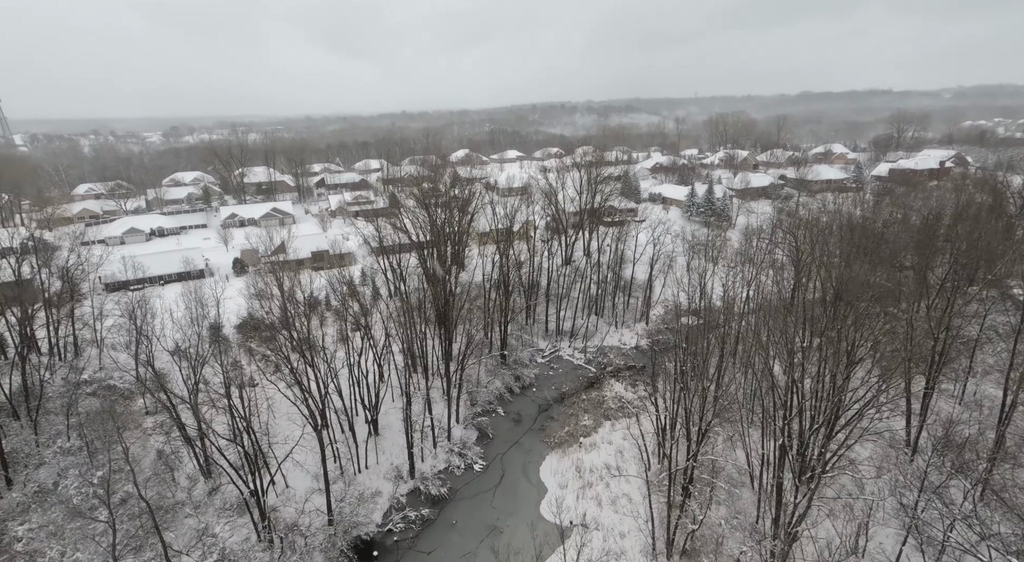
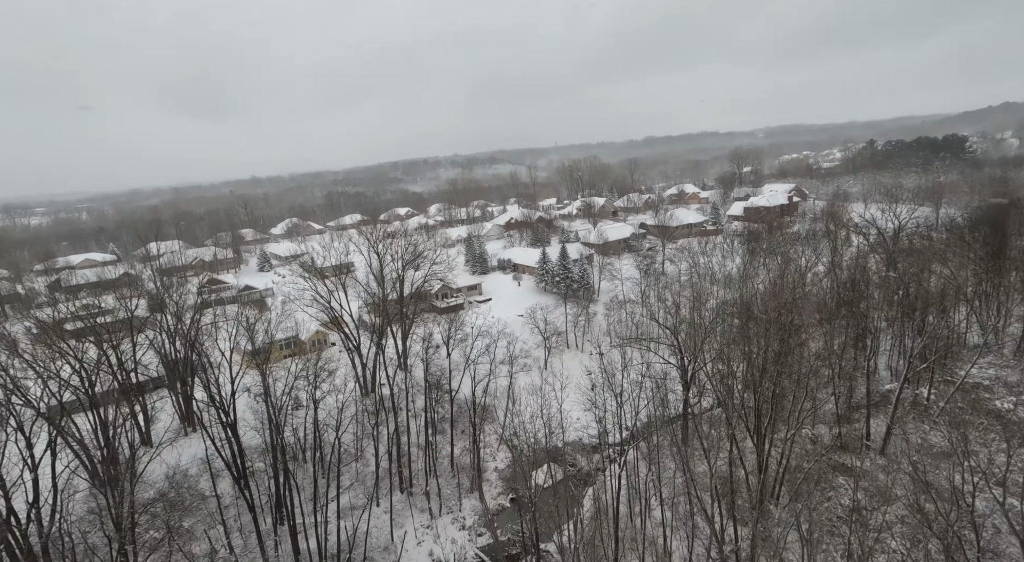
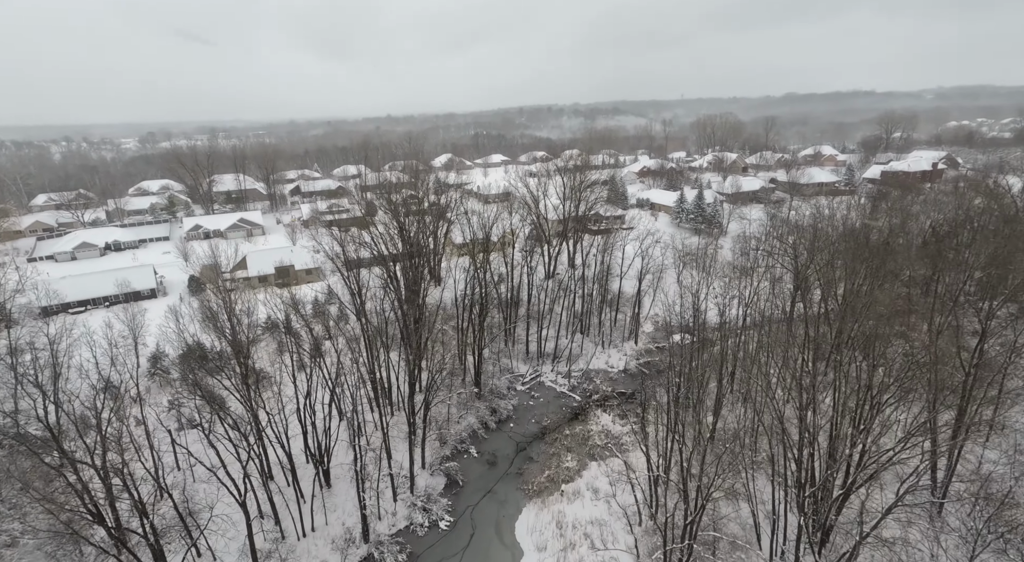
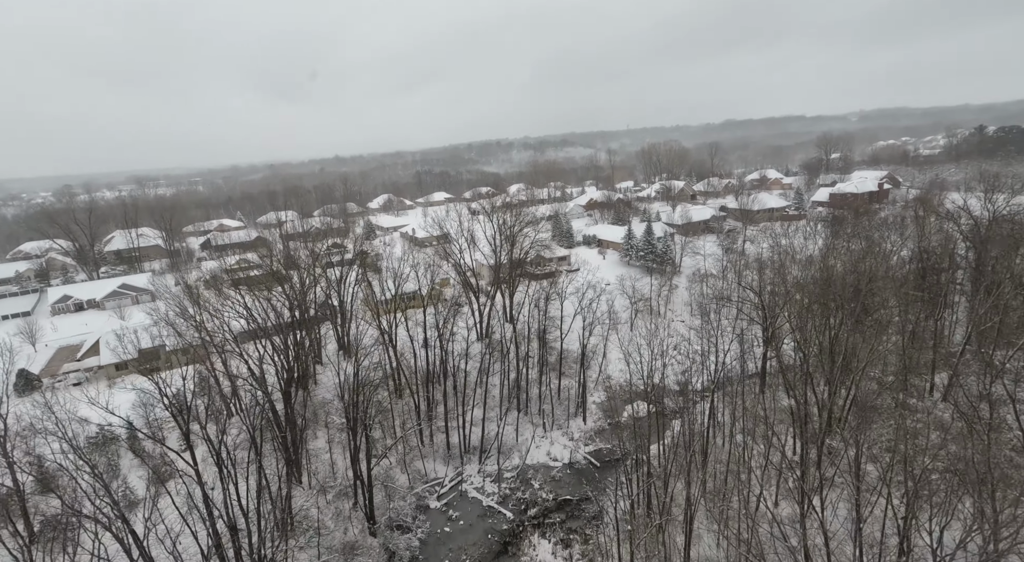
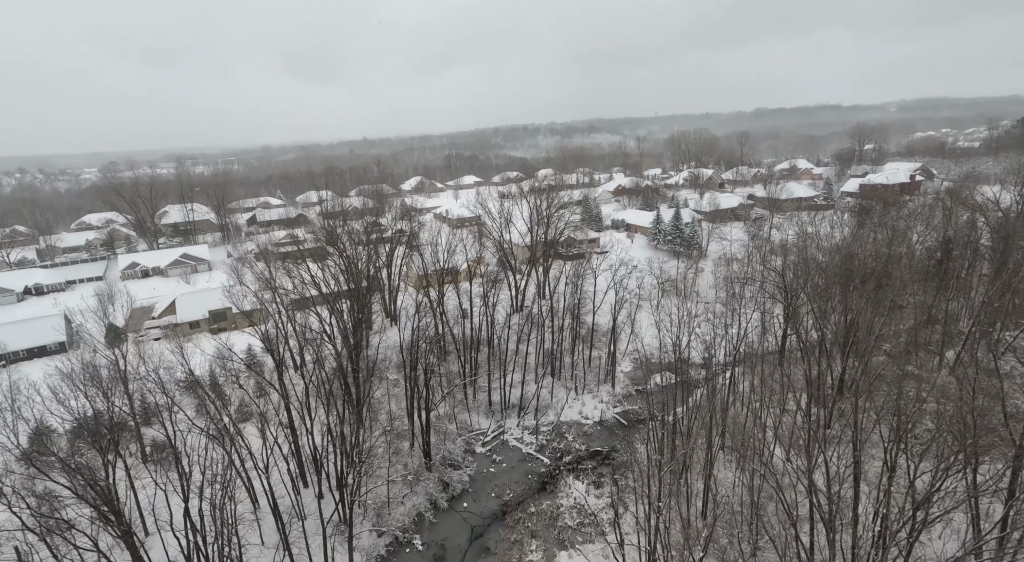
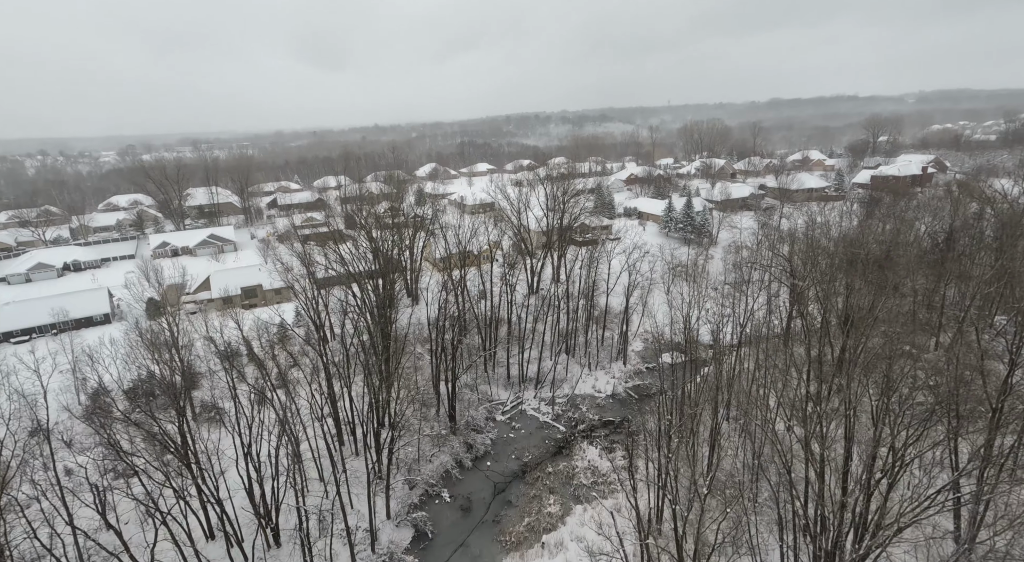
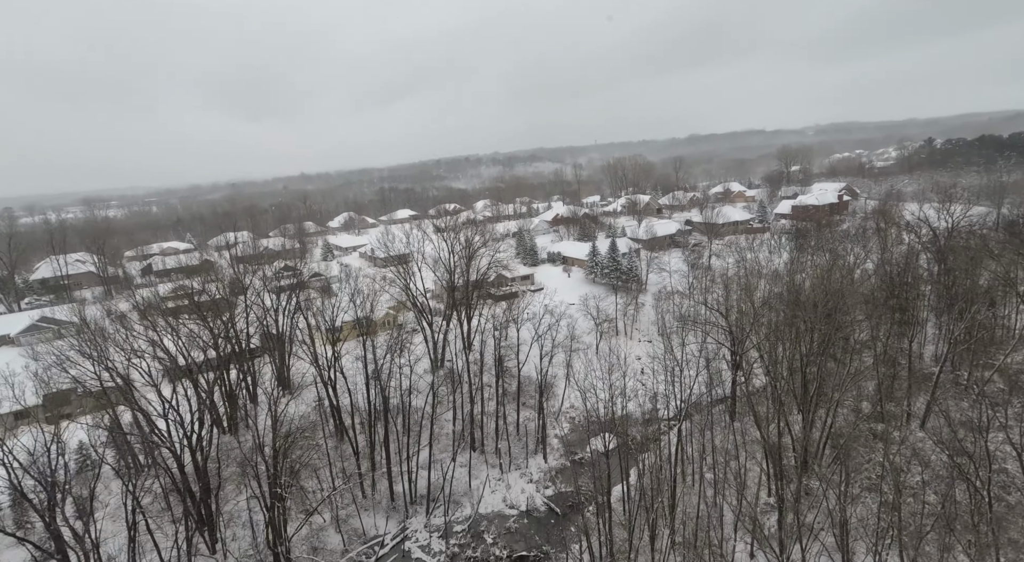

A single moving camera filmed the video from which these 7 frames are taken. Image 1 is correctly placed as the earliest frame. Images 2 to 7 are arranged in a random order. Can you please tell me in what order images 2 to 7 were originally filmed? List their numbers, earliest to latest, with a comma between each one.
3, 6, 5, 4, 7, 2
